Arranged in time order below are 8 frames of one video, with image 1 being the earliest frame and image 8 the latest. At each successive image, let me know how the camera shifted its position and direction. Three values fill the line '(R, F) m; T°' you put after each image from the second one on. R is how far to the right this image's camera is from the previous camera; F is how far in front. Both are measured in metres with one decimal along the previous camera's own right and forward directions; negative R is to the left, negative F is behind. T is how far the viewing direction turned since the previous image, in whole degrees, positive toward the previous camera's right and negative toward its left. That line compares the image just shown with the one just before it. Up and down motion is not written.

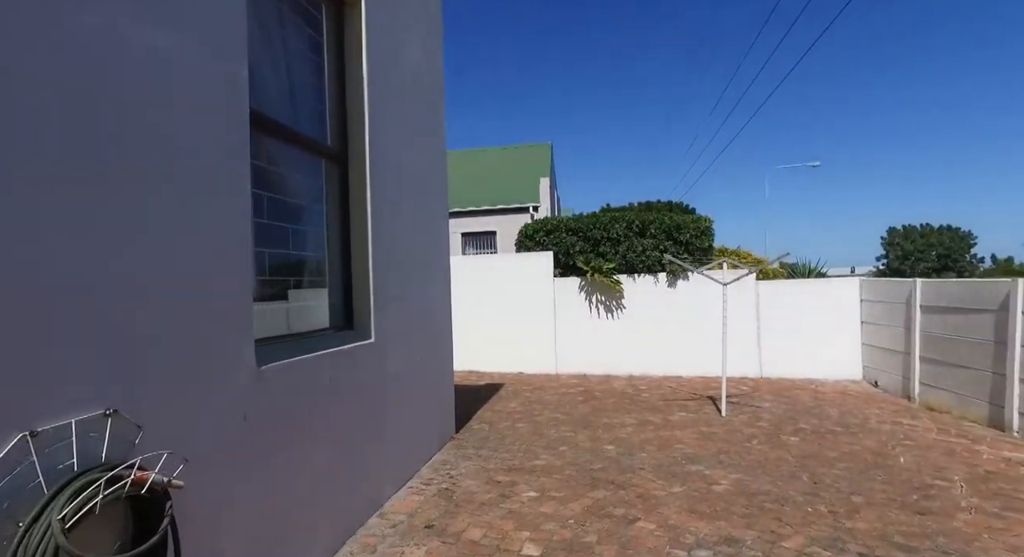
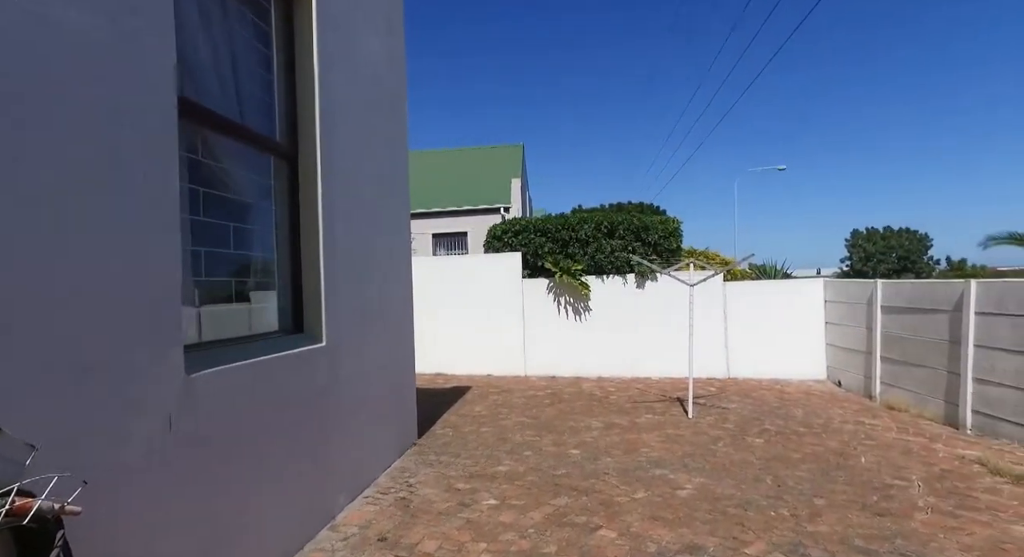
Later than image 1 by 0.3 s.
(+0.1, +0.1) m; +3°
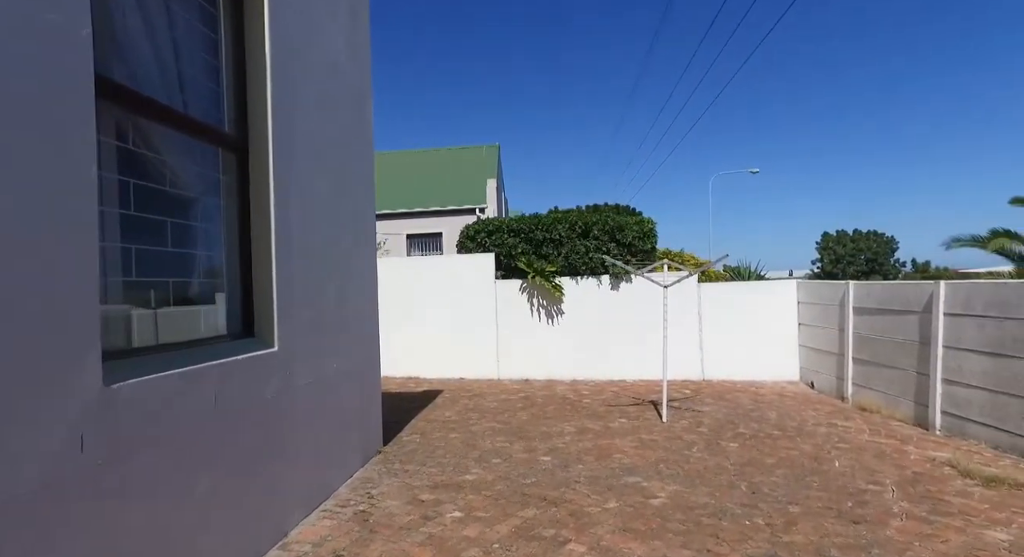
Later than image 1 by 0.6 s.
(+0.1, +0.2) m; +2°
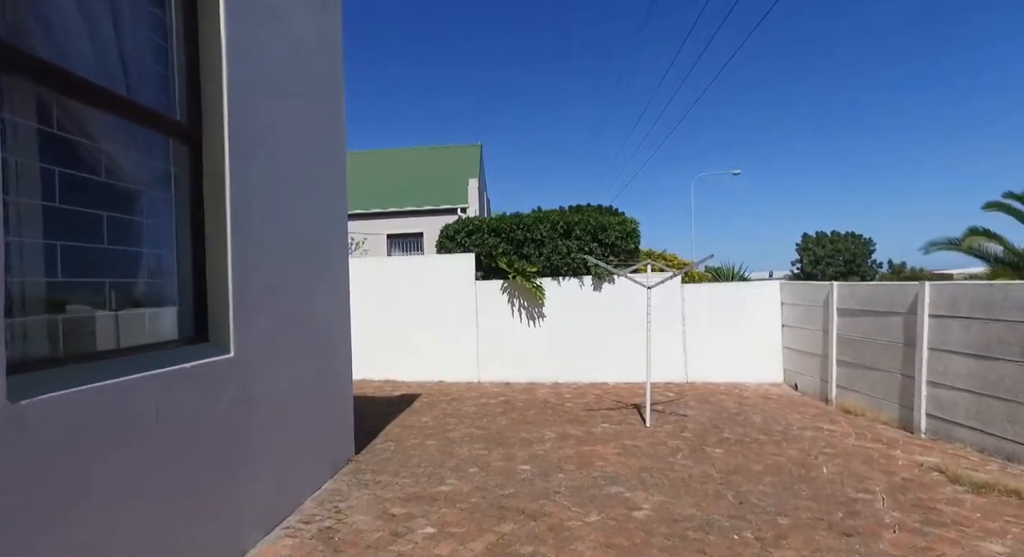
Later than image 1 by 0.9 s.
(+0.1, +0.2) m; +2°
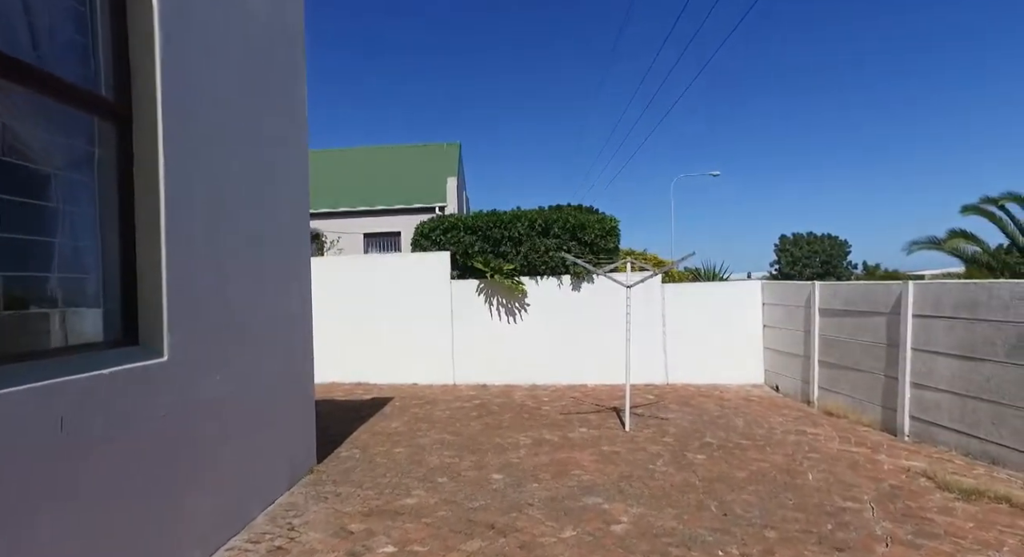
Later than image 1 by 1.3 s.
(+0.1, +0.3) m; +2°
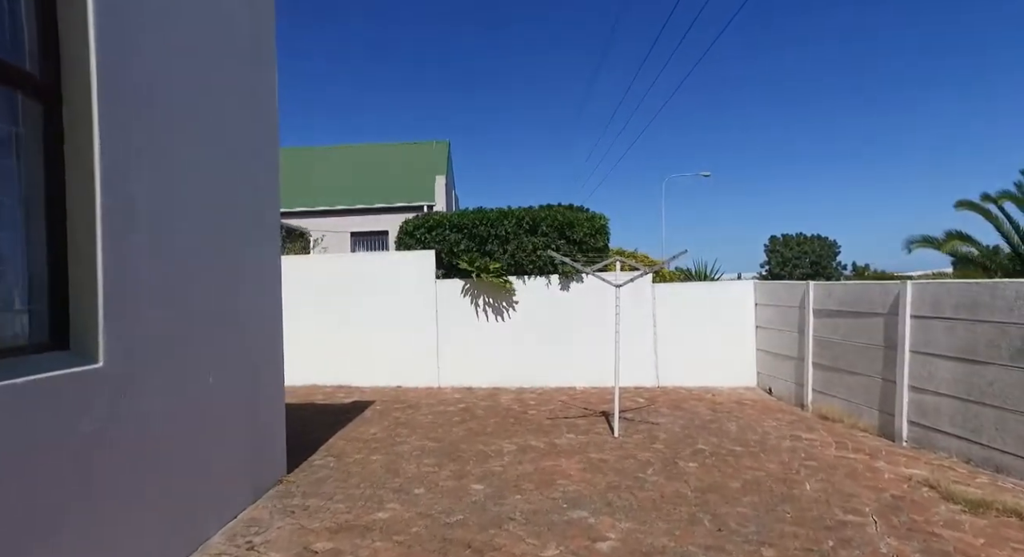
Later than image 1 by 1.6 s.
(+0.1, +0.3) m; +1°
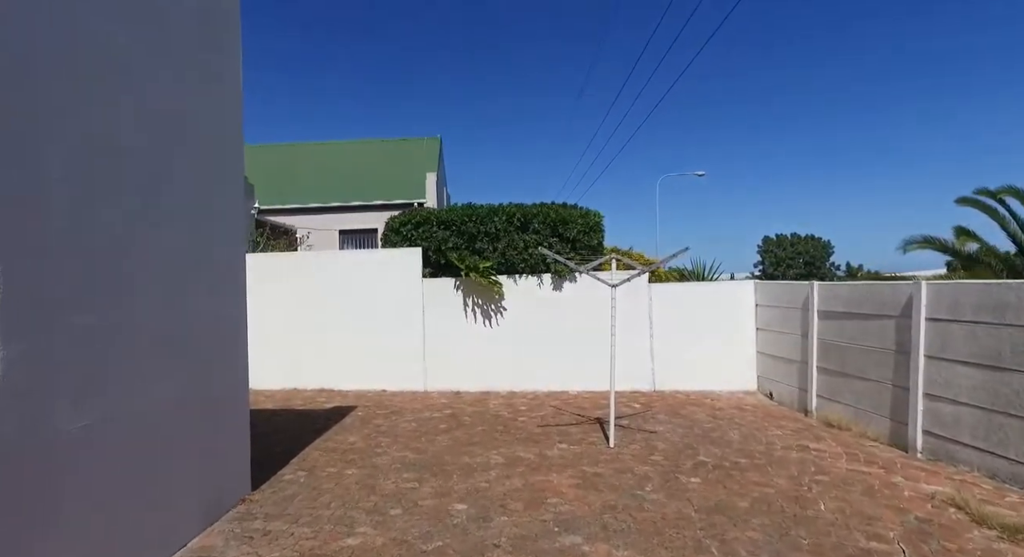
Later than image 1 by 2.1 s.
(0.0, +0.4) m; +1°
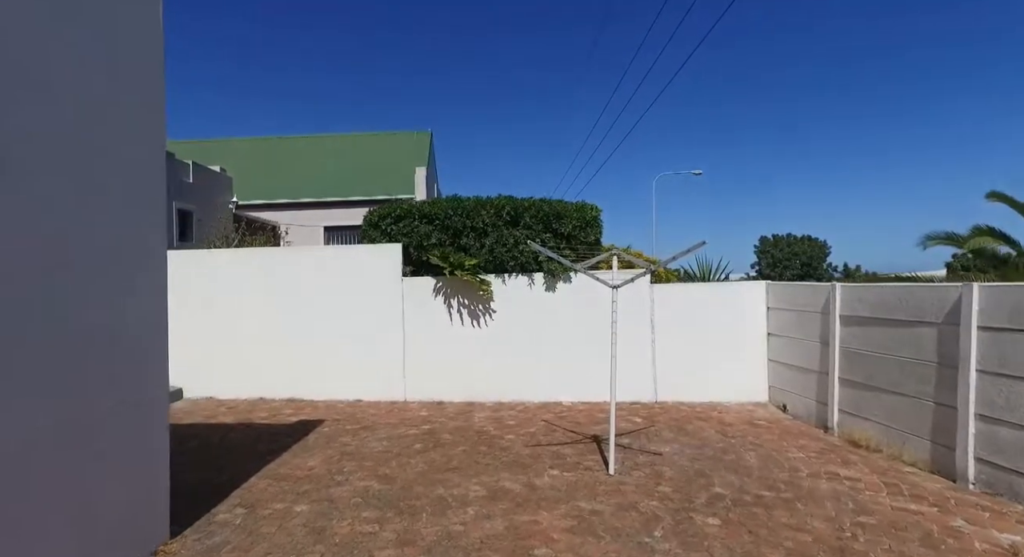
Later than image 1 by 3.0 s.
(+0.1, +0.8) m; +1°
